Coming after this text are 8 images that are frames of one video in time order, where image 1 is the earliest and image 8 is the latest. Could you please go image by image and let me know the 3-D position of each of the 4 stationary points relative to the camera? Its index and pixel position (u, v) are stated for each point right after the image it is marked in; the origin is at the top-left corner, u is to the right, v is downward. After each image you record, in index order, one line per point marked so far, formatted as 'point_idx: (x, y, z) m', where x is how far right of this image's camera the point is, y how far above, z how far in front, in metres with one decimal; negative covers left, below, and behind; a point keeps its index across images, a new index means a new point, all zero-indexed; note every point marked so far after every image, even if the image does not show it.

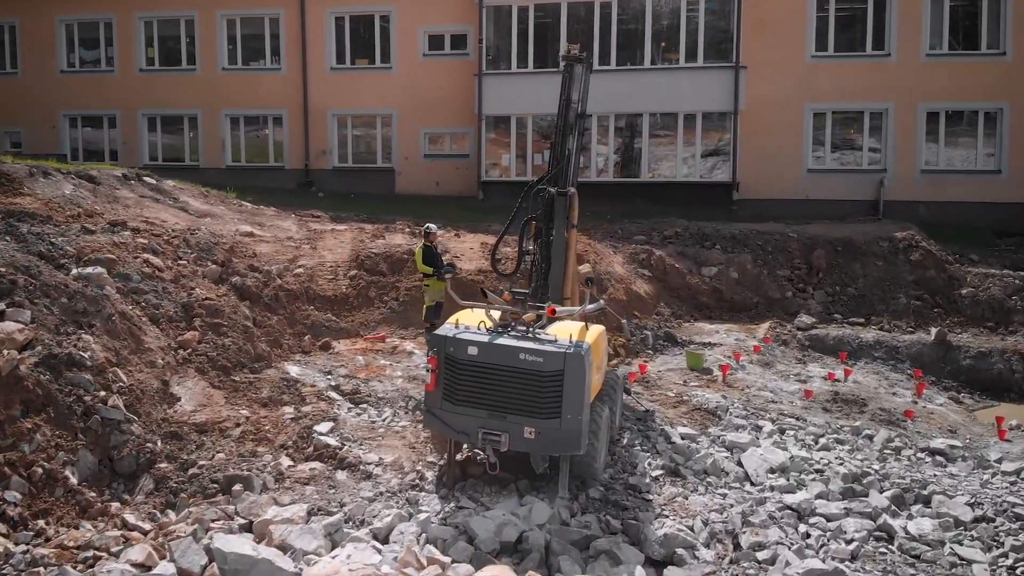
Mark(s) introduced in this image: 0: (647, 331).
0: (+1.4, -0.6, +13.7) m
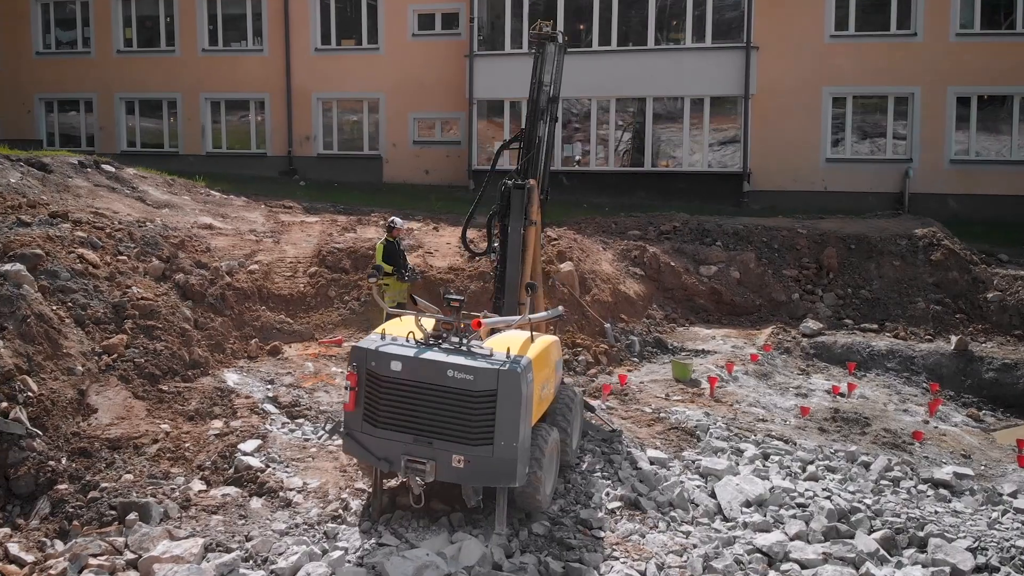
0: (+1.2, -0.6, +12.7) m
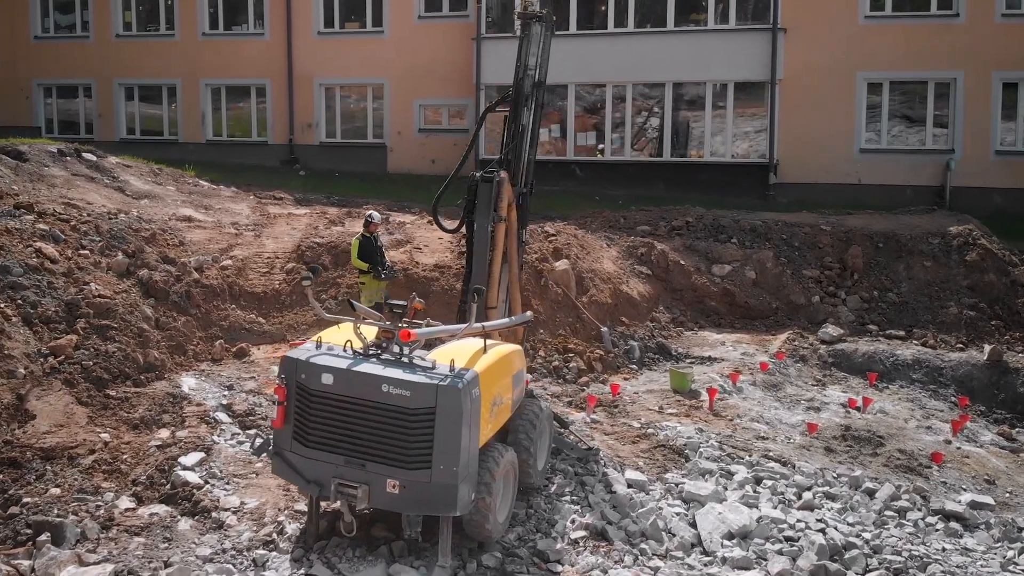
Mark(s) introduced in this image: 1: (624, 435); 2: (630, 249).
0: (+1.2, -0.6, +11.8) m
1: (+0.9, -1.2, +9.3) m
2: (+1.0, +0.3, +13.3) m
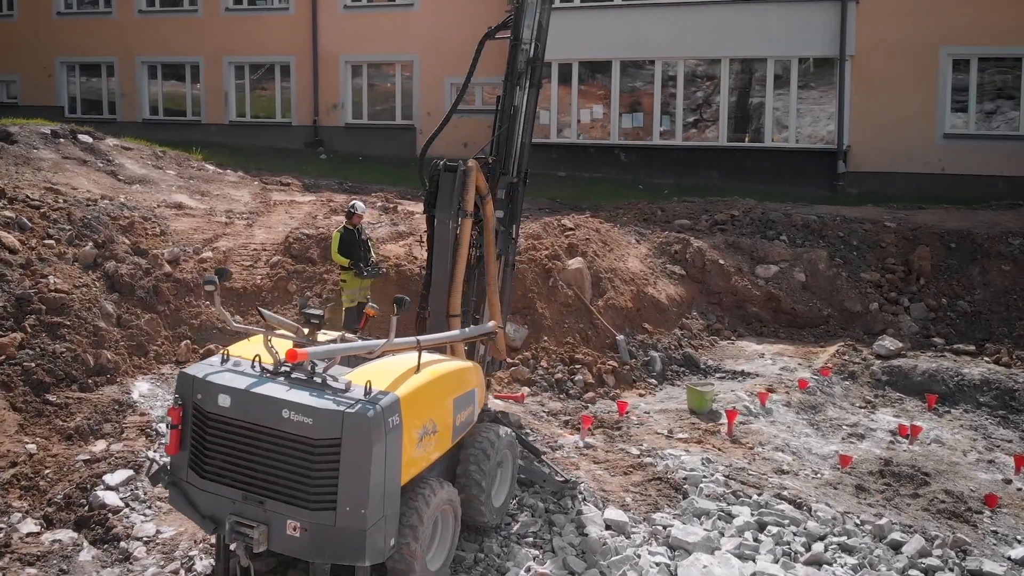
0: (+1.3, -0.6, +10.6) m
1: (+0.8, -1.2, +8.2) m
2: (+1.3, +0.3, +12.0) m
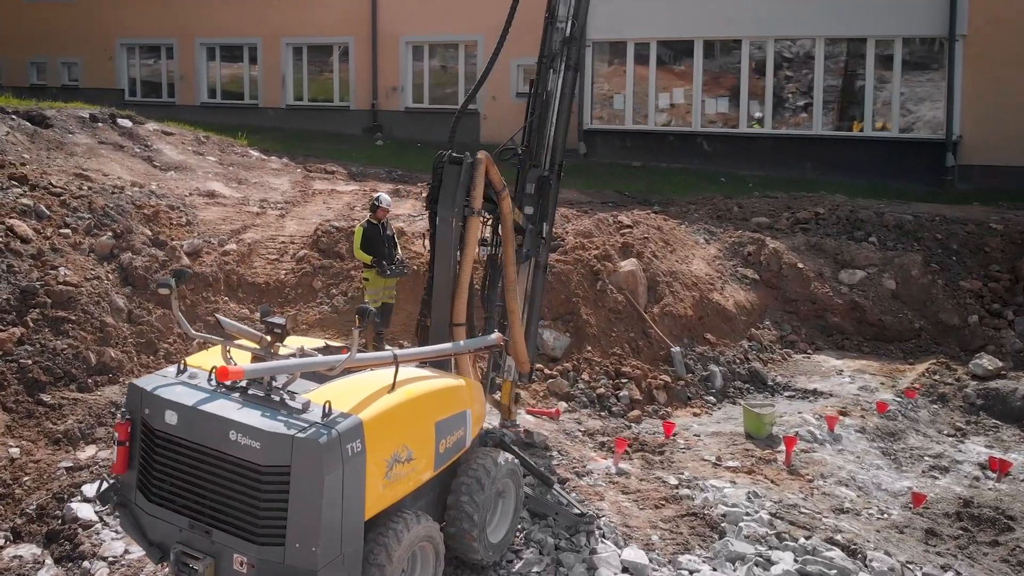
0: (+1.7, -0.7, +9.6) m
1: (+0.9, -1.3, +7.3) m
2: (+1.9, +0.2, +11.0) m
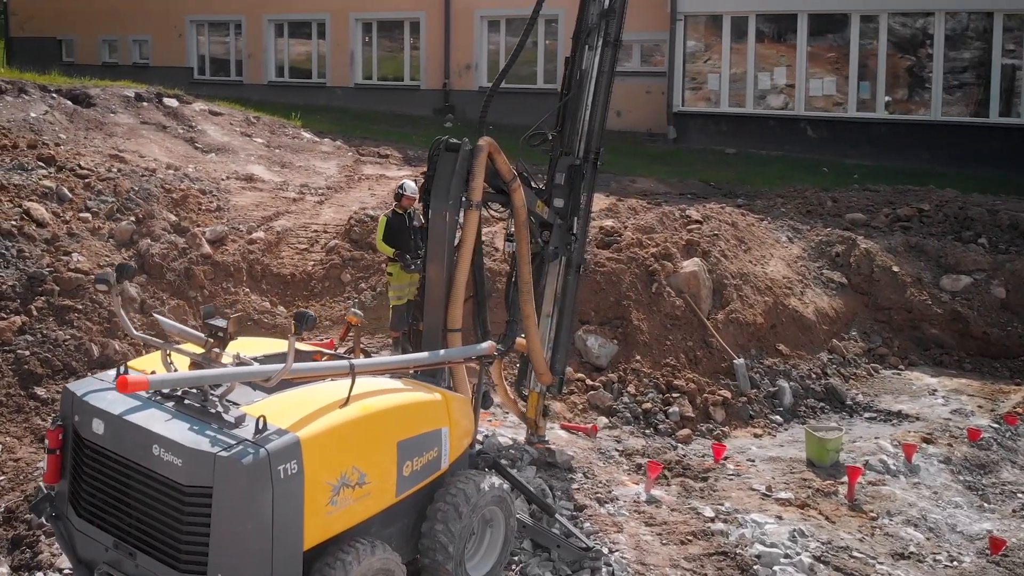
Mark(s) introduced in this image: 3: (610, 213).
0: (+2.1, -0.7, +8.6) m
1: (+0.9, -1.3, +6.4) m
2: (+2.5, +0.2, +10.0) m
3: (+0.9, +0.7, +10.3) m
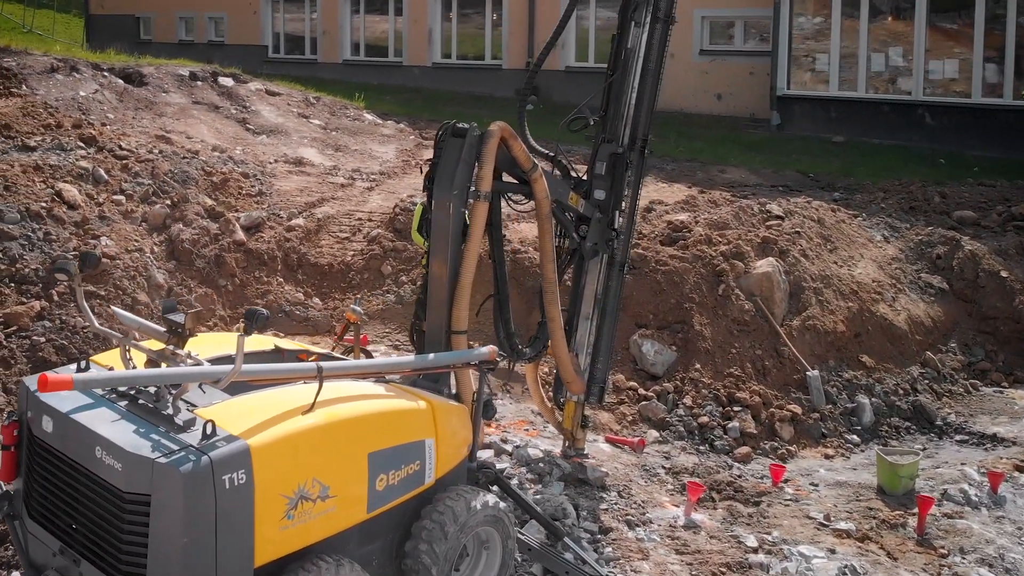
0: (+2.4, -0.7, +7.7) m
1: (+1.0, -1.4, +5.7) m
2: (+3.0, +0.2, +9.0) m
3: (+1.5, +0.7, +9.5) m
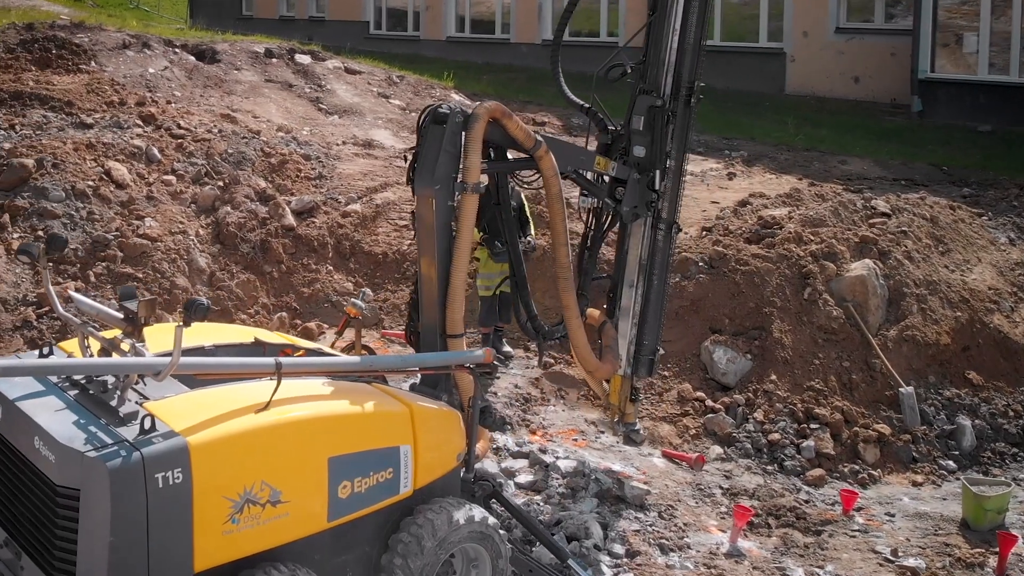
0: (+2.7, -0.8, +6.8) m
1: (+1.0, -1.4, +5.0) m
2: (+3.5, +0.1, +8.0) m
3: (+2.1, +0.7, +8.7) m
